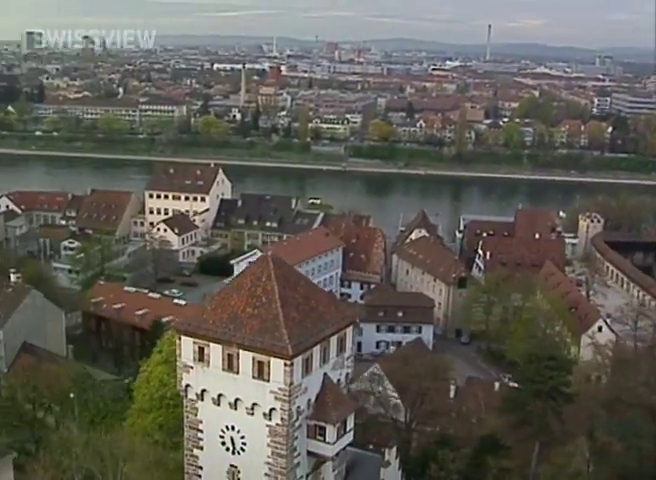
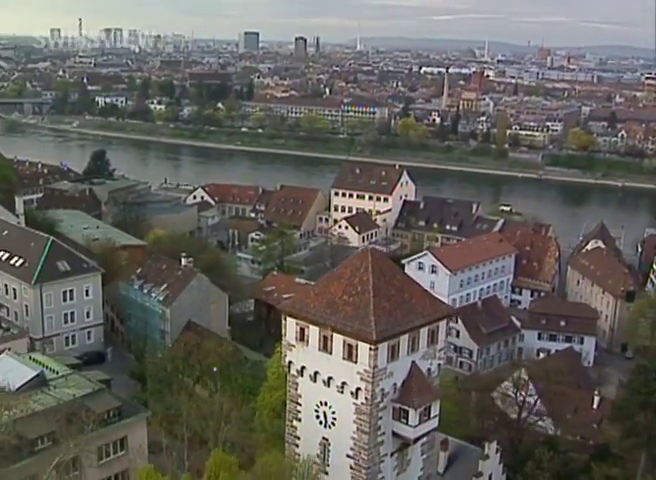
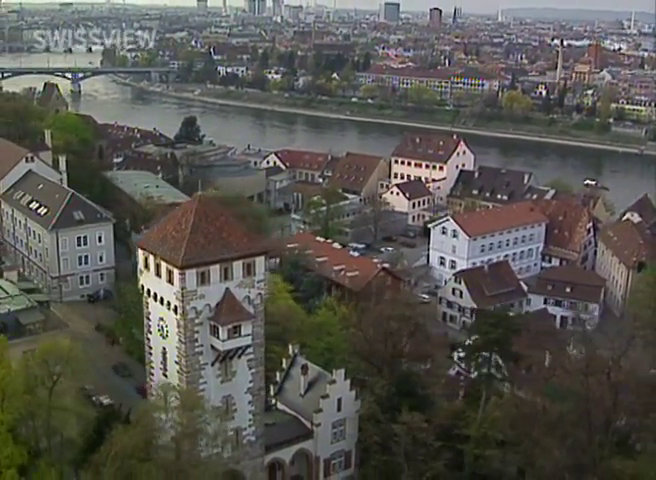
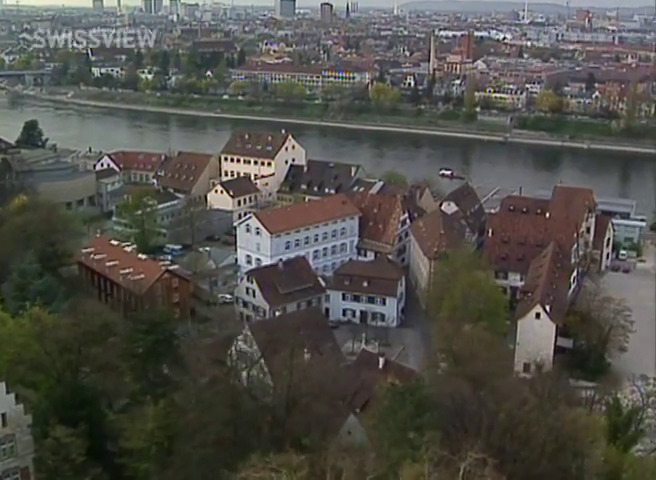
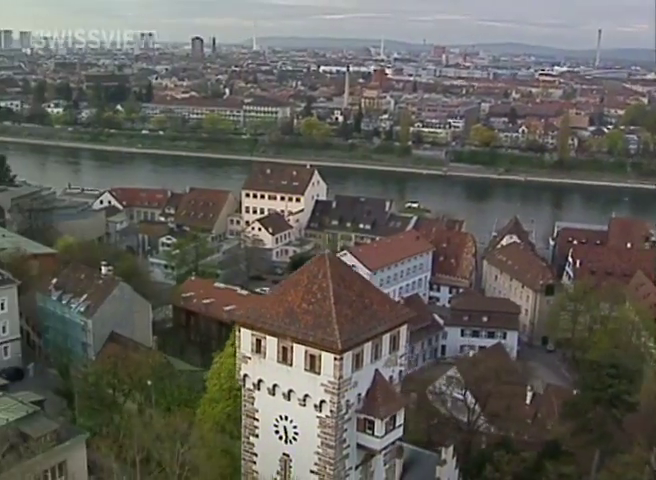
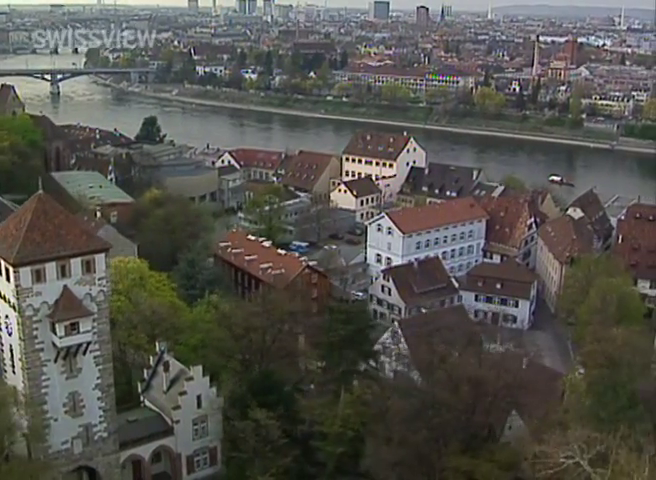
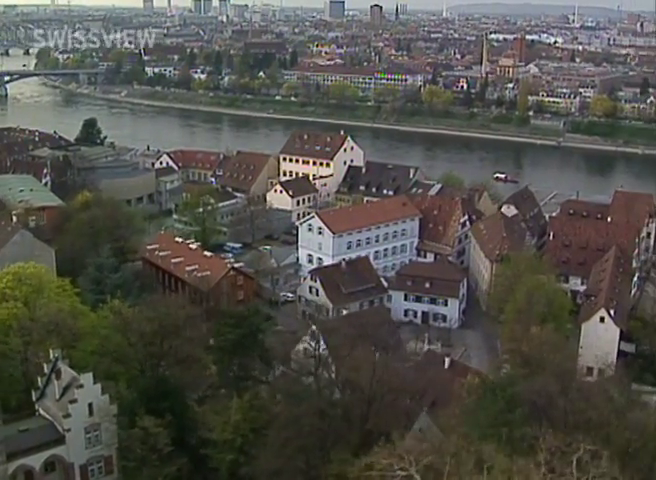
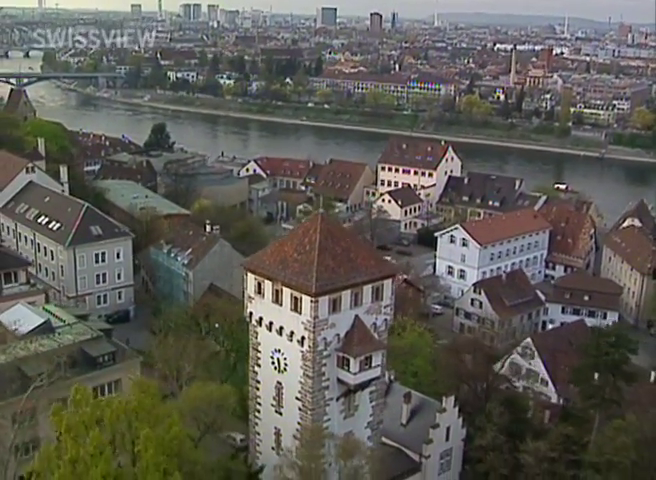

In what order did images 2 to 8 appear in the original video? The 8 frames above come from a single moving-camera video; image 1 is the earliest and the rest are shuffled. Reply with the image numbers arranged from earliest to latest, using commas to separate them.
5, 2, 8, 3, 6, 7, 4
